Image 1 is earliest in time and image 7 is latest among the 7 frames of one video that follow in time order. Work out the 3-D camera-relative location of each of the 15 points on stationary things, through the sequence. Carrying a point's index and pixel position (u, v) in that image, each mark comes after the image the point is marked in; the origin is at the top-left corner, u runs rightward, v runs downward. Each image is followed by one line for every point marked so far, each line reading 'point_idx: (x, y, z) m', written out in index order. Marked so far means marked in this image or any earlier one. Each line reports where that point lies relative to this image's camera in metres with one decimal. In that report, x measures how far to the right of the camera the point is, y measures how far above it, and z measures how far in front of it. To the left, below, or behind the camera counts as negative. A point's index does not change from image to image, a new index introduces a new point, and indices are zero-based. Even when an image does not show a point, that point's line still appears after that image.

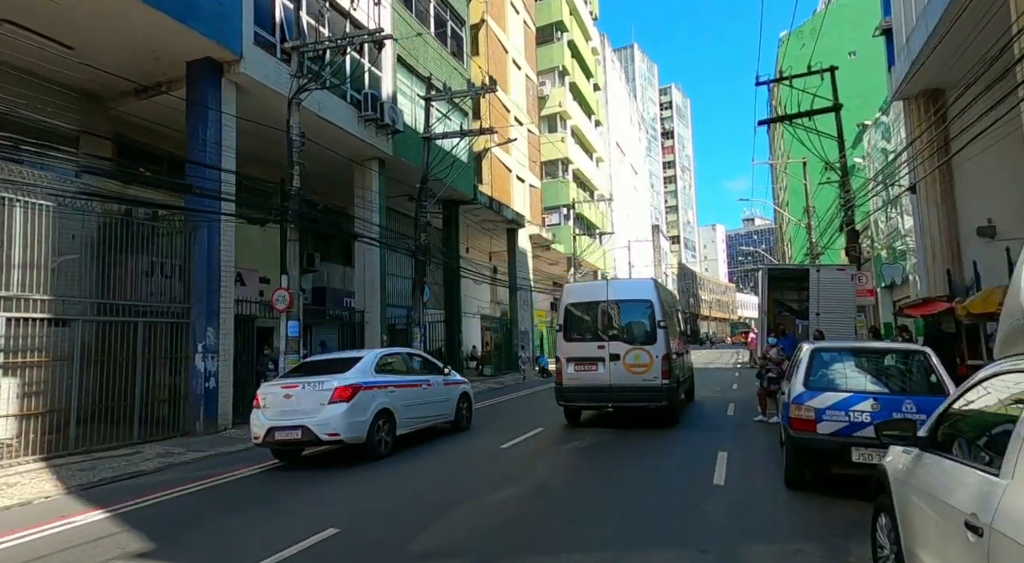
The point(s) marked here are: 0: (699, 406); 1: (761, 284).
0: (+4.6, -3.0, +15.2) m
1: (+6.2, 0.0, +15.5) m
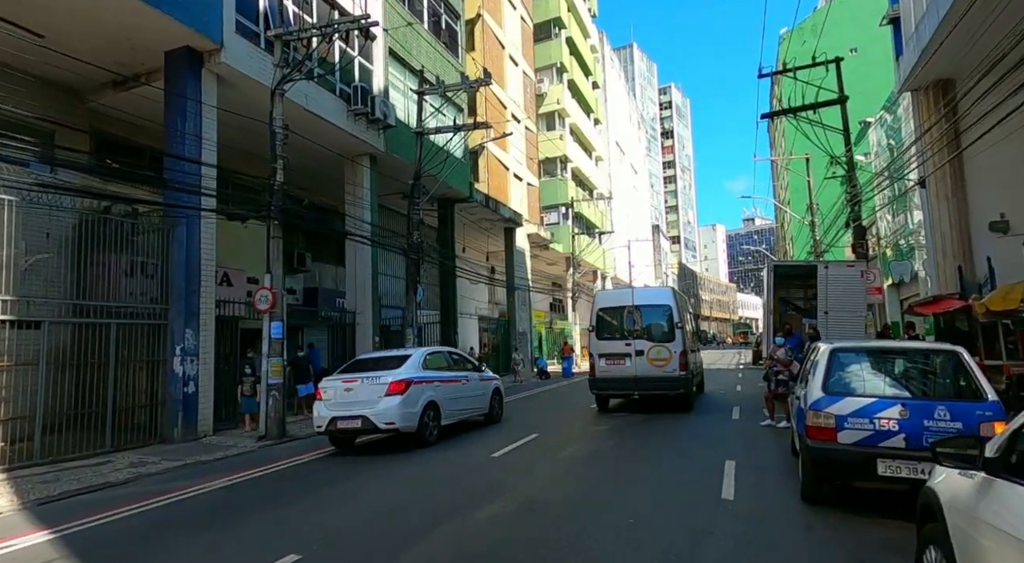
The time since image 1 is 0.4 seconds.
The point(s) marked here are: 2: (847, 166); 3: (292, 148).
0: (+4.4, -2.9, +14.6) m
1: (+6.1, 0.0, +14.9) m
2: (+10.4, +3.6, +19.4) m
3: (-6.2, +3.8, +17.6) m
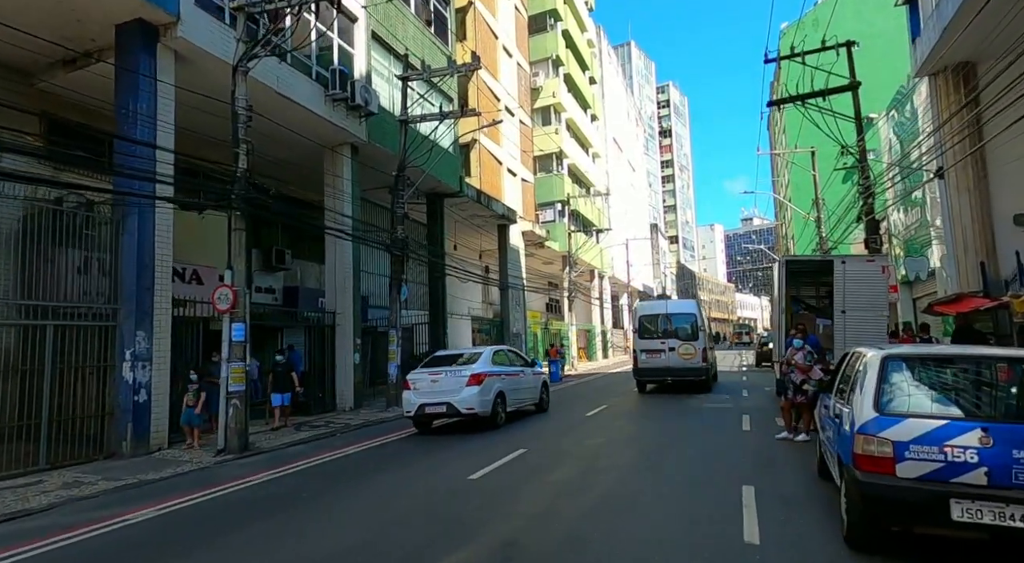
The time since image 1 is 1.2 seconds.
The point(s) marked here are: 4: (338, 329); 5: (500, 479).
0: (+4.2, -2.9, +13.4) m
1: (+5.8, +0.1, +13.7) m
2: (+10.2, +3.7, +18.3) m
3: (-6.5, +3.9, +16.4) m
4: (-4.8, -1.3, +17.4) m
5: (-0.2, -2.6, +8.3) m
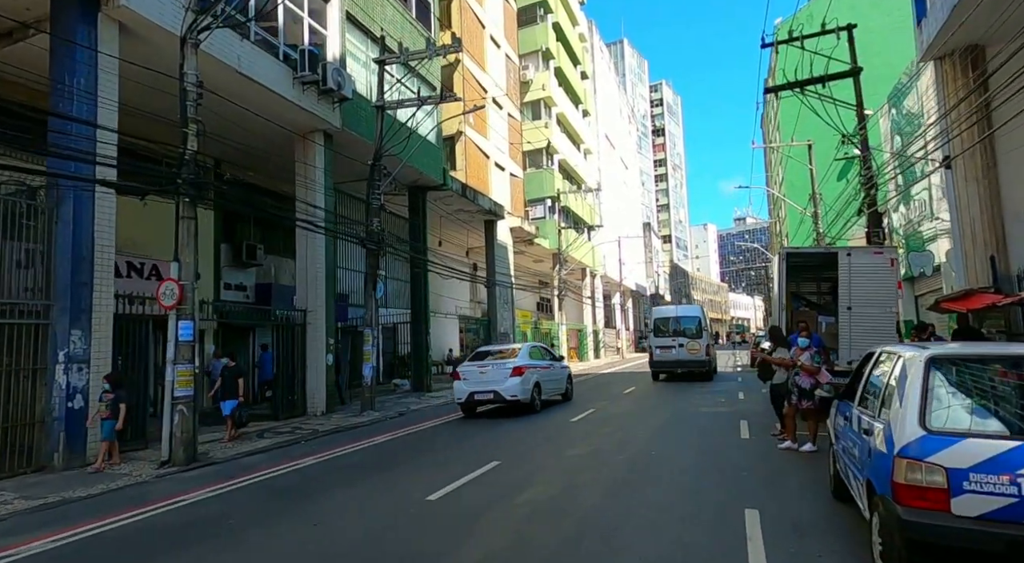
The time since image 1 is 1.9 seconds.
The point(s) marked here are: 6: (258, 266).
0: (+3.8, -2.8, +12.4) m
1: (+5.4, +0.2, +12.8) m
2: (+9.7, +3.8, +17.4) m
3: (-6.9, +4.0, +15.3) m
4: (-5.3, -1.2, +16.3) m
5: (-0.5, -2.5, +7.3) m
6: (-7.9, +0.5, +19.6) m
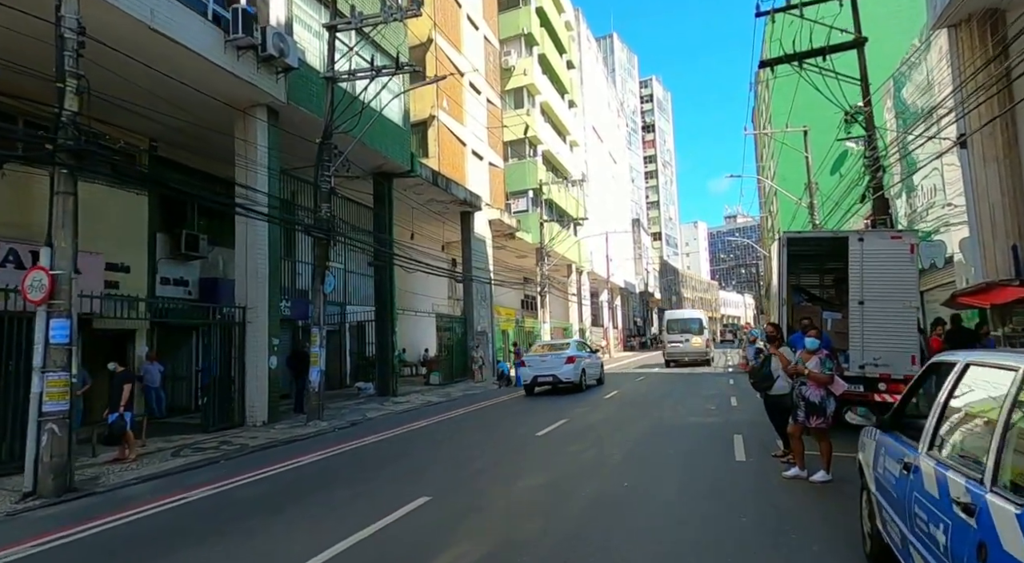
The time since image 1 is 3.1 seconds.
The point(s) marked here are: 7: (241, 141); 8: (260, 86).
0: (+3.1, -2.6, +10.7) m
1: (+4.7, +0.4, +11.1) m
2: (+8.9, +4.0, +15.7) m
3: (-7.7, +4.1, +13.4) m
4: (-6.1, -1.1, +14.4) m
5: (-1.2, -2.4, +5.5) m
6: (-8.8, +0.6, +17.7) m
7: (-6.4, +3.3, +14.7) m
8: (-5.6, +4.4, +14.0) m
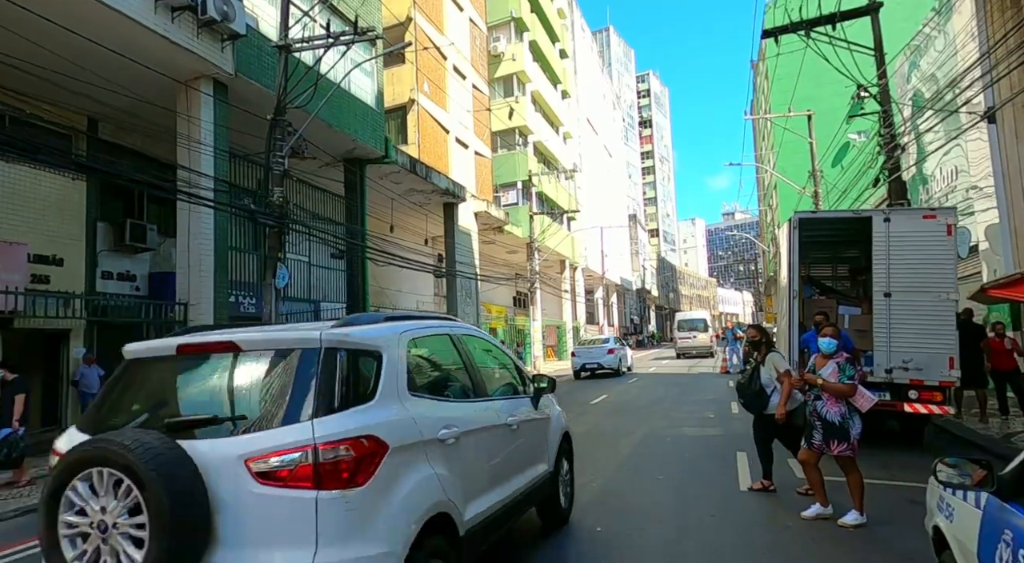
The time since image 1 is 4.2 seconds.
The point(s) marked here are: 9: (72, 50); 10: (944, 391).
0: (+2.5, -2.5, +9.1) m
1: (+4.1, +0.5, +9.5) m
2: (+8.3, +4.2, +14.2) m
3: (-8.2, +4.3, +11.9) m
4: (-6.6, -0.9, +12.9) m
5: (-1.7, -2.2, +3.9) m
6: (-9.3, +0.8, +16.1) m
7: (-6.9, +3.4, +13.1) m
8: (-6.2, +4.5, +12.4) m
9: (-8.2, +4.3, +11.6) m
10: (+5.5, -1.4, +8.0) m
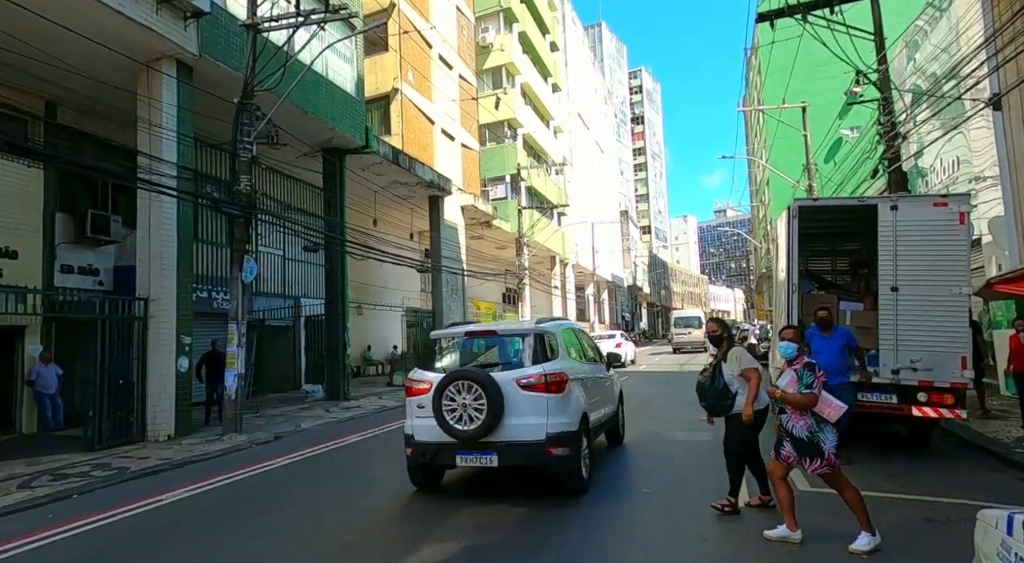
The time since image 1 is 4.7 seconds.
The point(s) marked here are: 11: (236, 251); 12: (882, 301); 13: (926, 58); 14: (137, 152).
0: (+2.2, -2.4, +8.5) m
1: (+3.8, +0.6, +8.8) m
2: (+8.0, +4.3, +13.5) m
3: (-8.6, +4.4, +11.0) m
4: (-6.9, -0.8, +12.1) m
5: (-1.9, -2.2, +3.2) m
6: (-9.7, +0.9, +15.3) m
7: (-7.3, +3.6, +12.3) m
8: (-6.5, +4.6, +11.6) m
9: (-8.5, +4.4, +10.7) m
10: (+5.2, -1.3, +7.3) m
11: (-5.5, +0.6, +12.5) m
12: (+4.5, -0.2, +7.7) m
13: (+10.4, +5.6, +15.8) m
14: (-7.4, +2.5, +12.3) m
